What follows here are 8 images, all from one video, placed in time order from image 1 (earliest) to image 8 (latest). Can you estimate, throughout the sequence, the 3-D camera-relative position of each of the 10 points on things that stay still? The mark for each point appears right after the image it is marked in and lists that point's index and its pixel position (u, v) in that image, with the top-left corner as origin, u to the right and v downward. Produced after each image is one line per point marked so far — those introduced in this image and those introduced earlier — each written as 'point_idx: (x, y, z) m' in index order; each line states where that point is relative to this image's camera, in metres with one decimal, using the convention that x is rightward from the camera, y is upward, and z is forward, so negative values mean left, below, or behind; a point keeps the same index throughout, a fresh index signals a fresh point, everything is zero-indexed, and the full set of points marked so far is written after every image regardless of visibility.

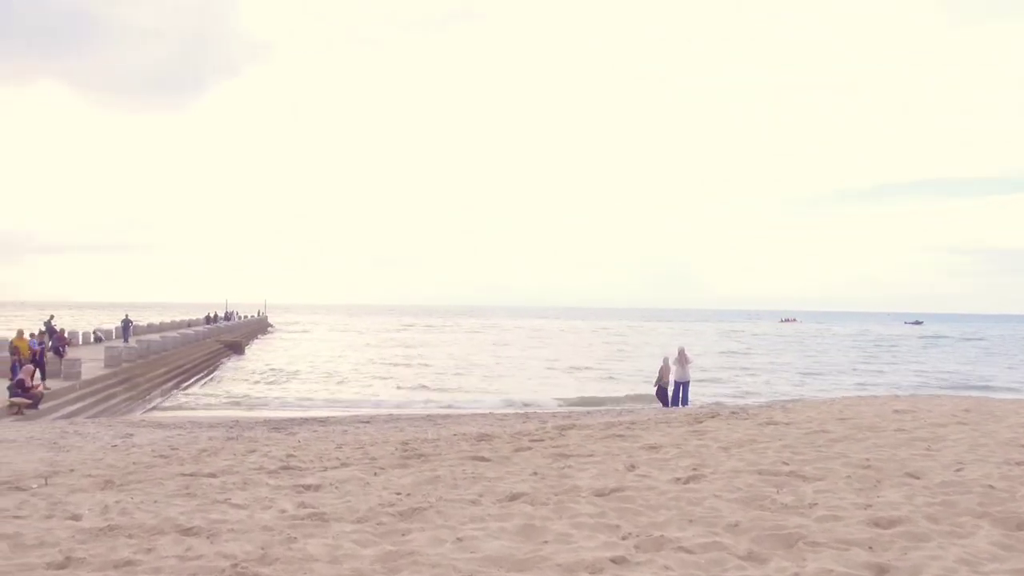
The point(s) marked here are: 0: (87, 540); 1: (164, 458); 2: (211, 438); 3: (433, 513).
0: (-2.9, -1.7, +4.9) m
1: (-3.4, -1.9, +7.6) m
2: (-3.2, -2.0, +8.6) m
3: (-0.6, -1.8, +5.9) m
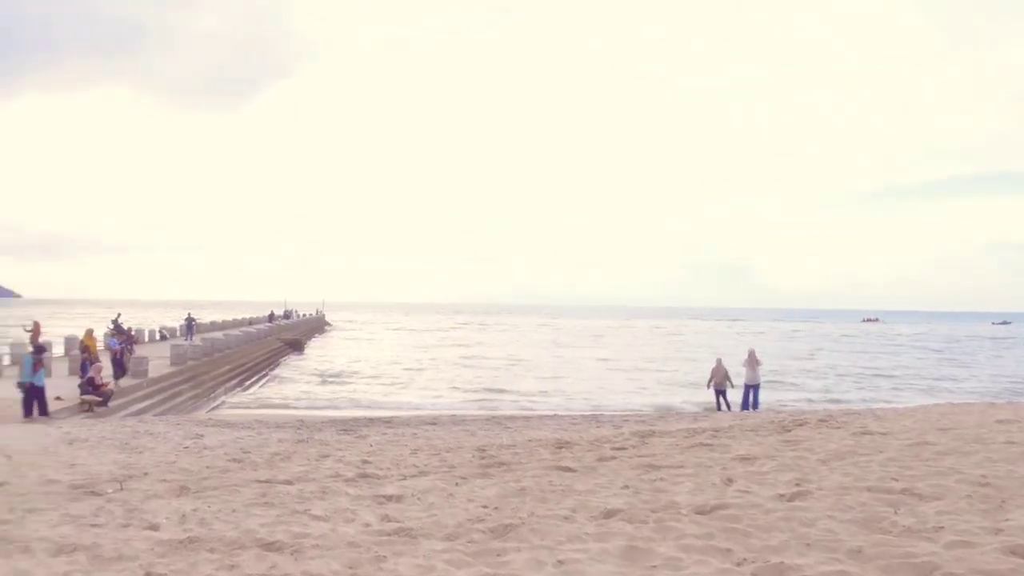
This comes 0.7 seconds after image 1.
0: (-2.2, -1.7, +4.6) m
1: (-2.5, -1.9, +7.3) m
2: (-2.2, -2.0, +8.3) m
3: (+0.1, -1.8, +5.4) m
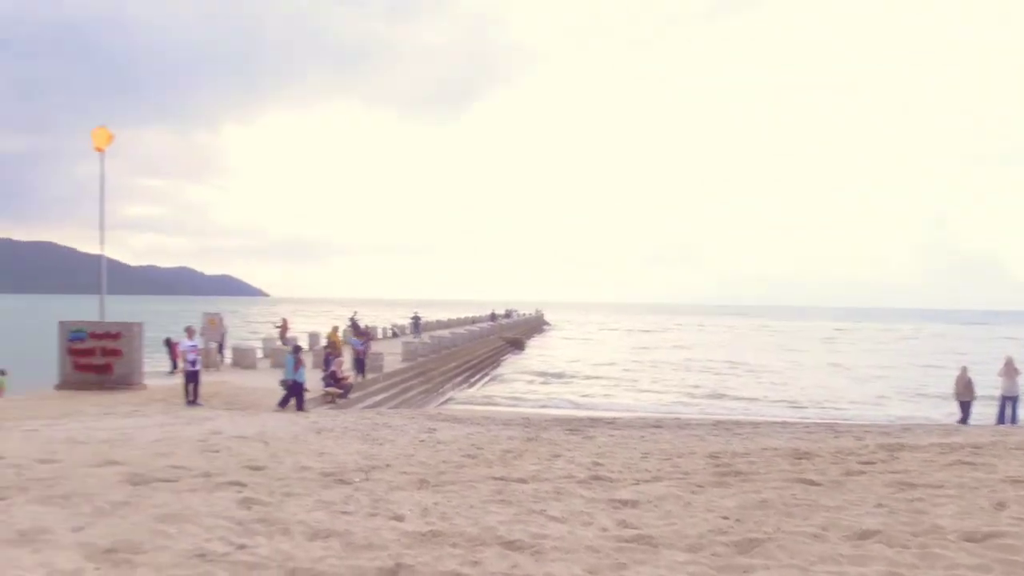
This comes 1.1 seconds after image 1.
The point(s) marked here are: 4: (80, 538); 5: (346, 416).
0: (-0.6, -1.7, +4.7) m
1: (-0.3, -1.8, +7.4) m
2: (+0.1, -1.9, +8.3) m
3: (+1.8, -1.8, +4.9) m
4: (-3.0, -1.7, +4.9) m
5: (-2.2, -2.2, +11.2) m
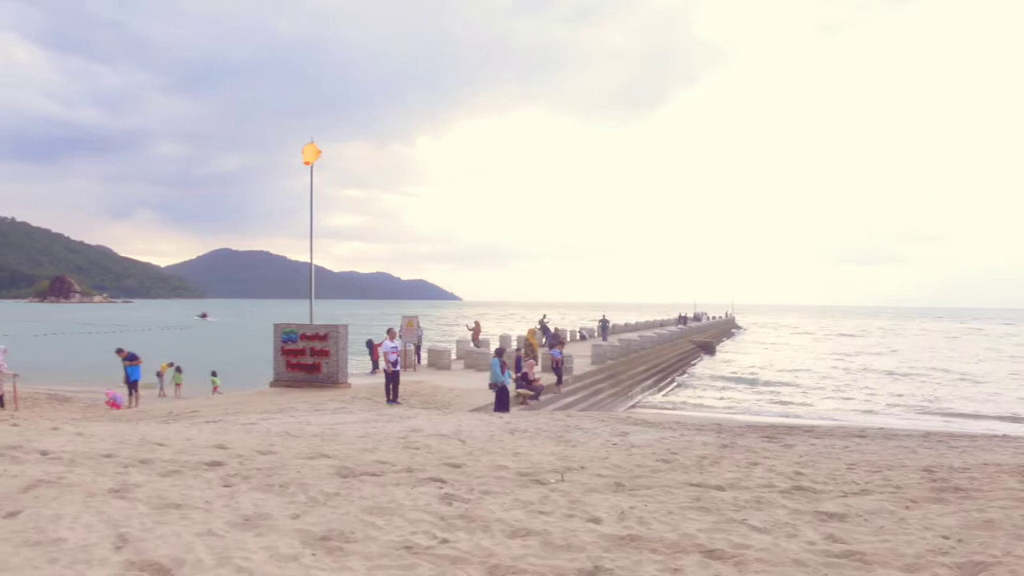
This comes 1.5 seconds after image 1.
0: (+0.6, -1.7, +4.7) m
1: (+1.5, -1.9, +7.3) m
2: (+2.1, -2.0, +8.1) m
3: (+3.1, -1.8, +4.5) m
4: (-1.6, -1.8, +5.4) m
5: (+0.4, -2.3, +11.4) m
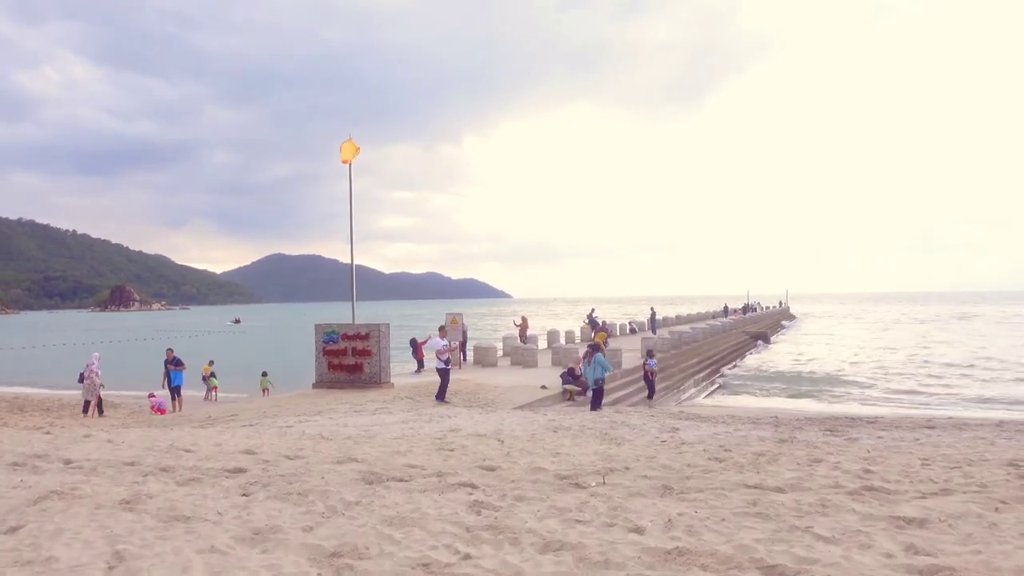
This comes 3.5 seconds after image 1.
0: (+0.8, -1.6, +4.1) m
1: (+1.8, -1.7, +6.6) m
2: (+2.5, -1.8, +7.4) m
3: (+3.2, -1.6, +3.7) m
4: (-1.4, -1.7, +4.9) m
5: (+1.0, -2.1, +10.8) m
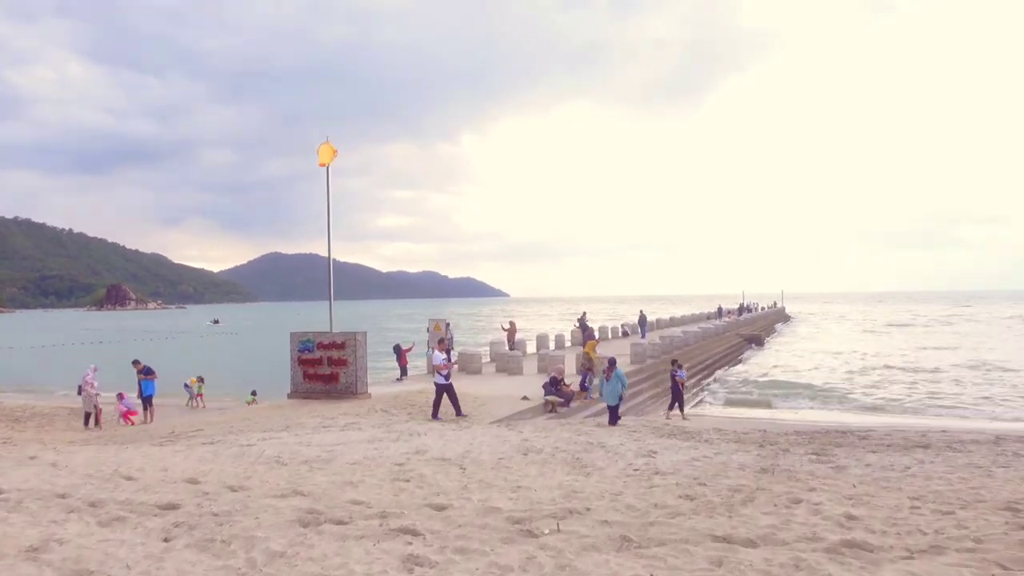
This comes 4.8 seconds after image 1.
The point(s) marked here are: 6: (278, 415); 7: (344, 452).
0: (+0.4, -1.8, +3.6) m
1: (+1.4, -1.9, +6.1) m
2: (+2.1, -2.0, +6.8) m
3: (+2.8, -1.8, +3.2) m
4: (-1.8, -1.9, +4.4) m
5: (+0.6, -2.3, +10.2) m
6: (-5.1, -2.8, +15.8) m
7: (-2.5, -2.4, +10.7) m
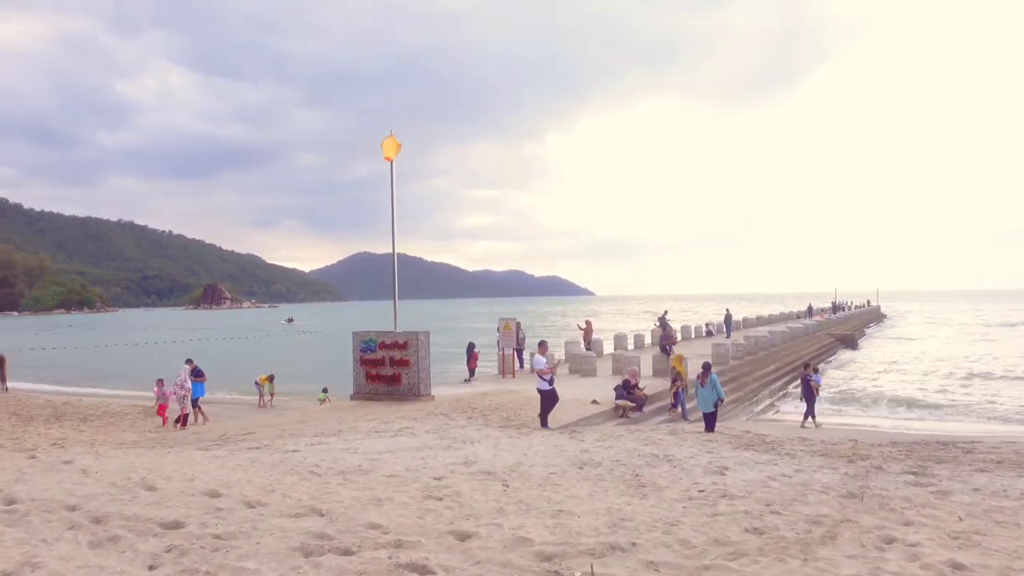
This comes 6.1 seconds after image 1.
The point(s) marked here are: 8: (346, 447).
0: (+0.3, -1.8, +2.6) m
1: (+1.6, -1.9, +4.9) m
2: (+2.4, -1.9, +5.6) m
3: (+2.7, -1.7, +1.9) m
4: (-1.8, -1.9, +3.6) m
5: (+1.2, -2.3, +9.2) m
6: (-3.8, -2.7, +15.4) m
7: (-1.7, -2.4, +9.9) m
8: (-2.6, -2.5, +11.4) m
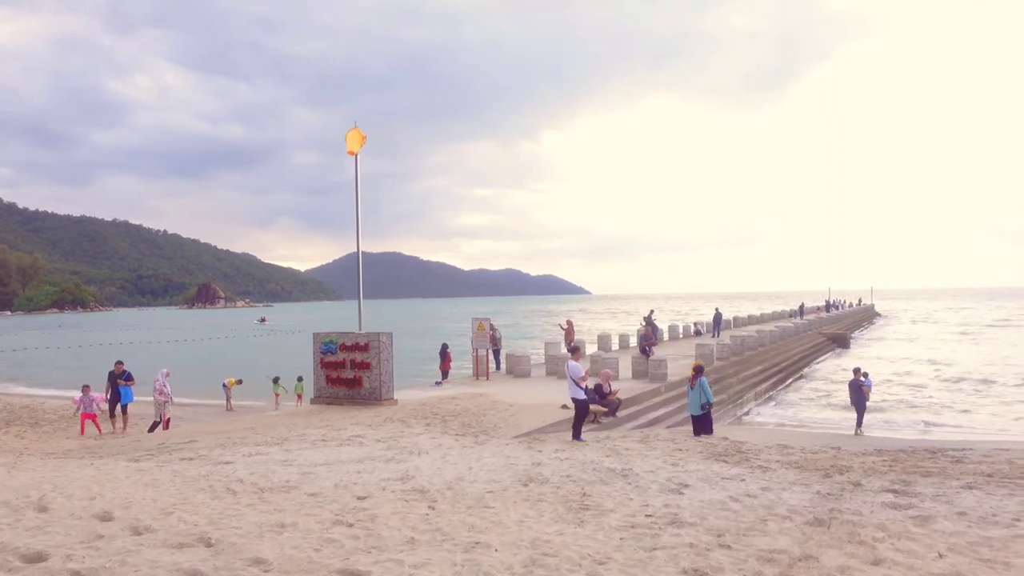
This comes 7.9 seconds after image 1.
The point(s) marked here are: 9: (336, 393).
0: (-0.4, -1.8, +1.8) m
1: (+0.9, -1.9, +4.2) m
2: (+1.7, -2.0, +4.9) m
3: (+2.0, -1.8, +1.1) m
4: (-2.5, -1.9, +2.9) m
5: (+0.5, -2.3, +8.4) m
6: (-4.5, -2.7, +14.6) m
7: (-2.5, -2.4, +9.2) m
8: (-3.4, -2.5, +10.6) m
9: (-4.2, -2.5, +17.1) m
